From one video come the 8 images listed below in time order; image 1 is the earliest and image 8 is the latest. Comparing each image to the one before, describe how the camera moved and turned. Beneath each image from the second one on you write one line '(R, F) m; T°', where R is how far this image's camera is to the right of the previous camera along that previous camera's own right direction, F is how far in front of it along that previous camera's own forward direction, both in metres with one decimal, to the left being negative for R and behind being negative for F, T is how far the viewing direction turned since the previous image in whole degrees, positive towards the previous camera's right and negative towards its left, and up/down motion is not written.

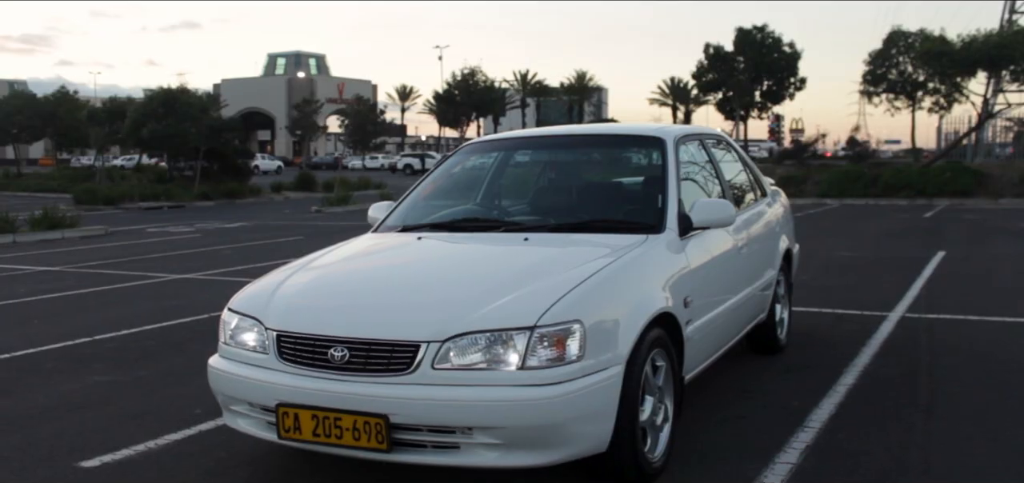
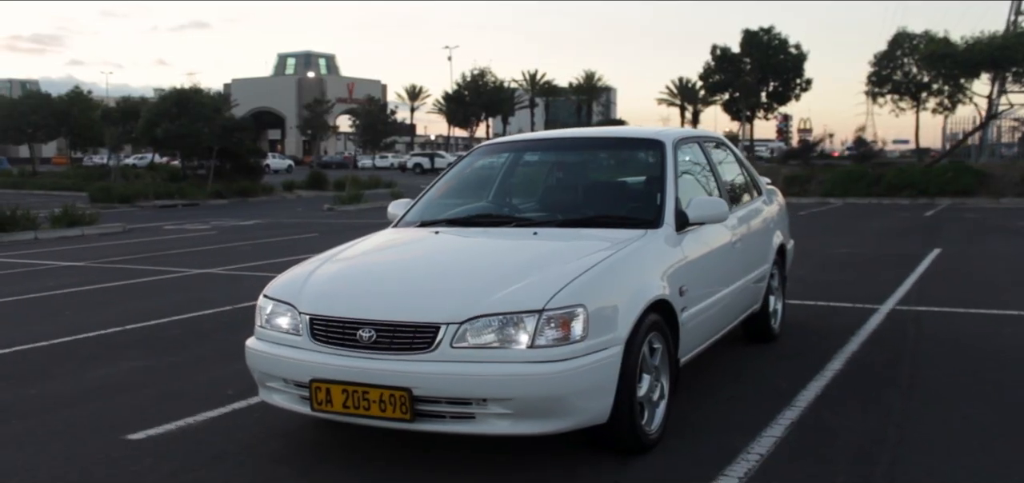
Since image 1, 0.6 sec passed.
(0.0, -0.4) m; 0°
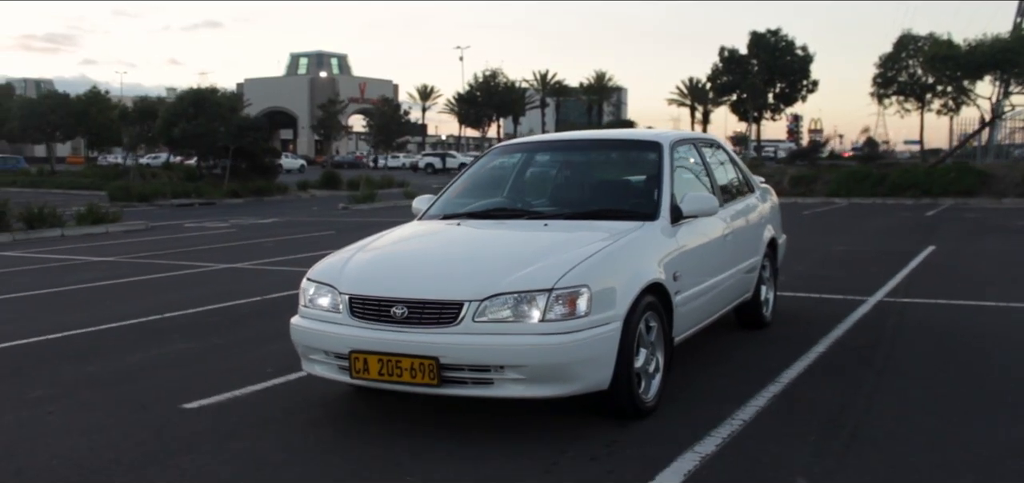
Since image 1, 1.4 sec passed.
(0.0, -0.6) m; -1°
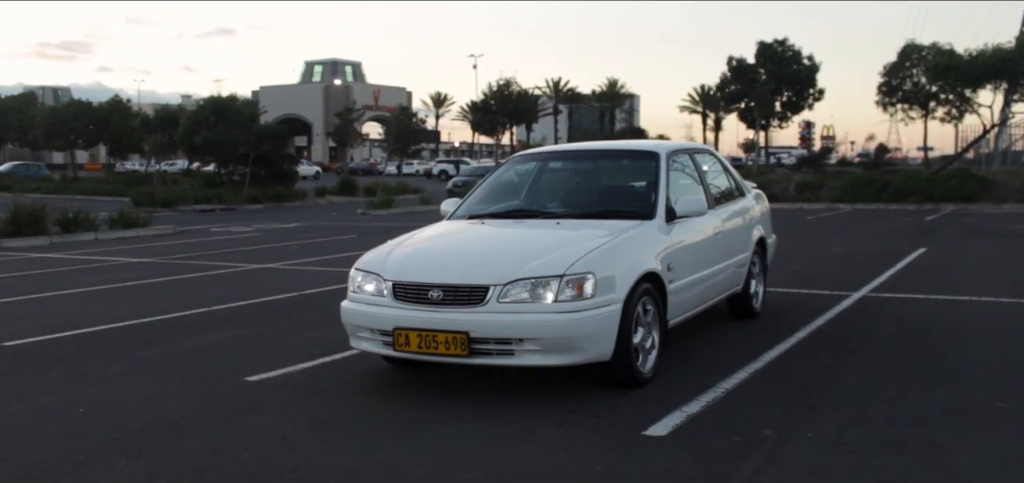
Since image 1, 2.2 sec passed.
(0.0, -0.8) m; -1°
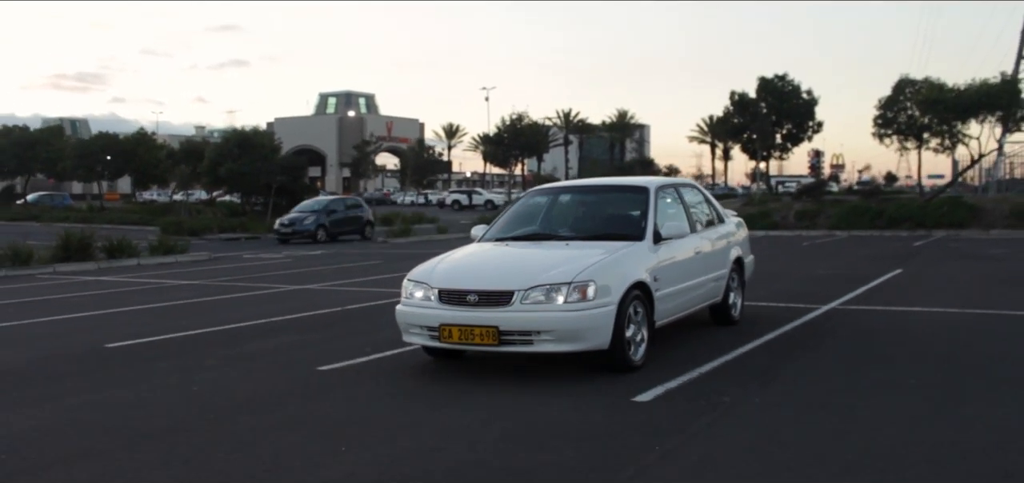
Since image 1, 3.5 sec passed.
(-0.1, -1.5) m; -1°
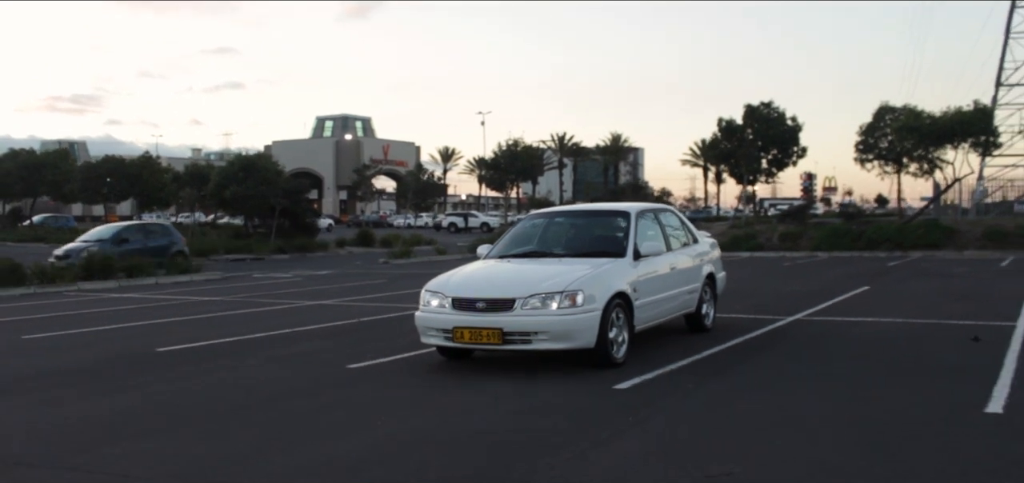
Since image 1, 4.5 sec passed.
(-0.1, -1.3) m; 0°
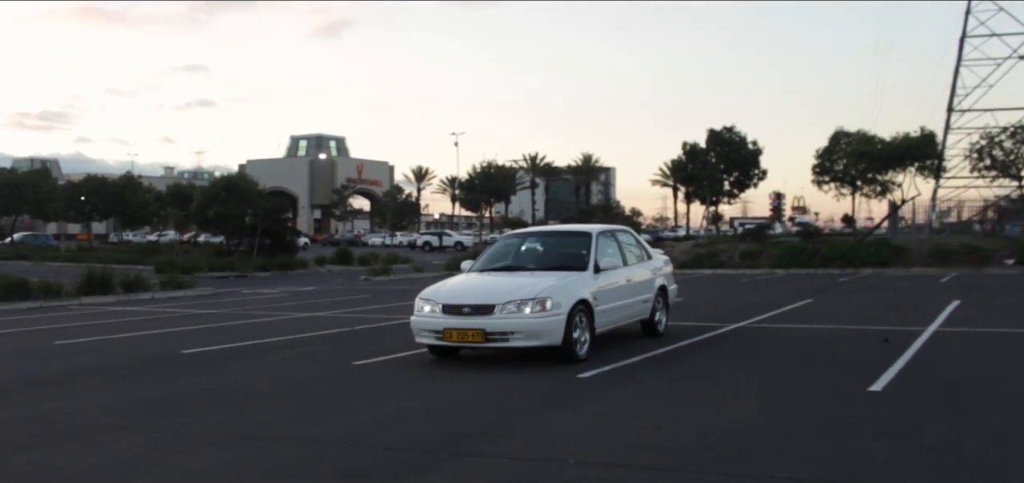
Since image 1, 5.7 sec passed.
(-0.1, -1.6) m; +2°
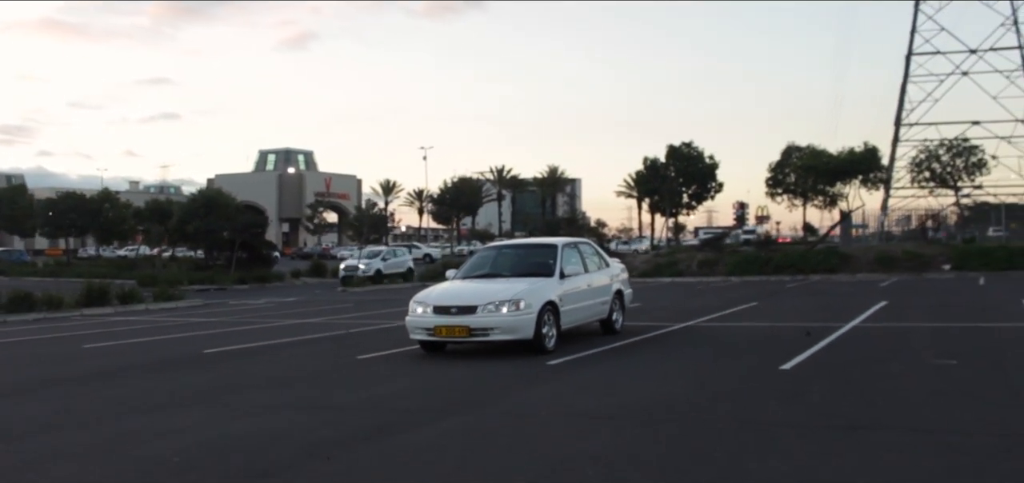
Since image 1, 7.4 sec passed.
(-0.1, -1.9) m; +2°
